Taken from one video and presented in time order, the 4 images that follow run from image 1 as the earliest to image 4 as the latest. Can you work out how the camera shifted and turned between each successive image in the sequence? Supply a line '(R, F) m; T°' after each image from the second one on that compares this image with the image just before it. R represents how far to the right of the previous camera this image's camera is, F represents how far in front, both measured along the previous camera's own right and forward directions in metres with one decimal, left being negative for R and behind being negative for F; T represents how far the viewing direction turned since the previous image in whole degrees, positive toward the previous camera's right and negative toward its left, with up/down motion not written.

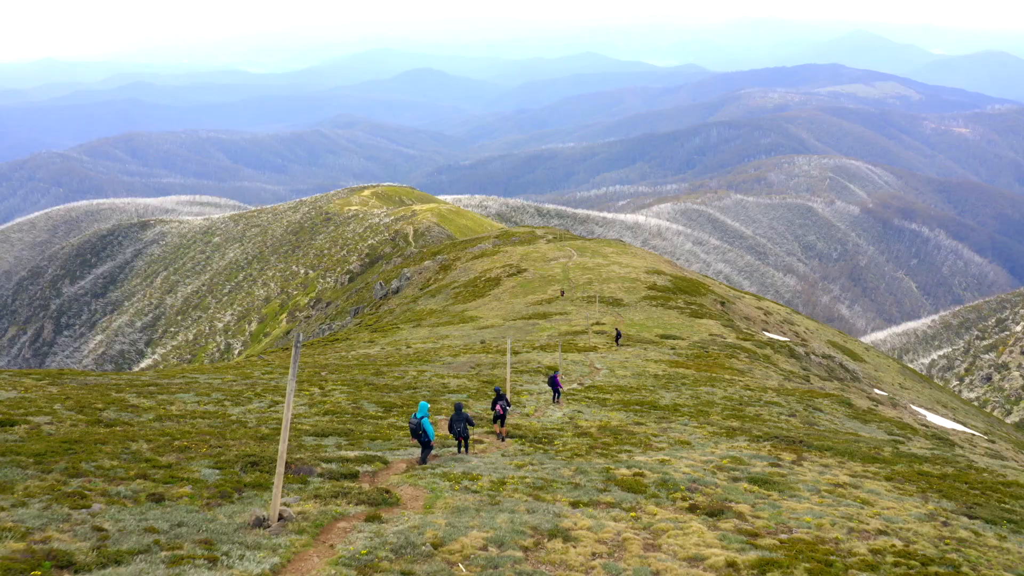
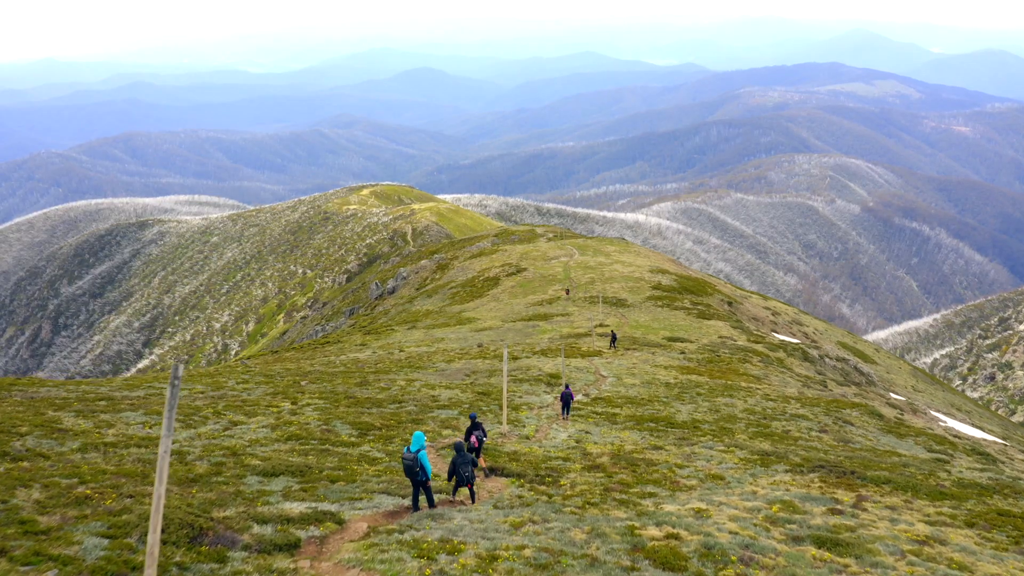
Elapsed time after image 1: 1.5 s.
(+0.1, +4.1) m; 0°
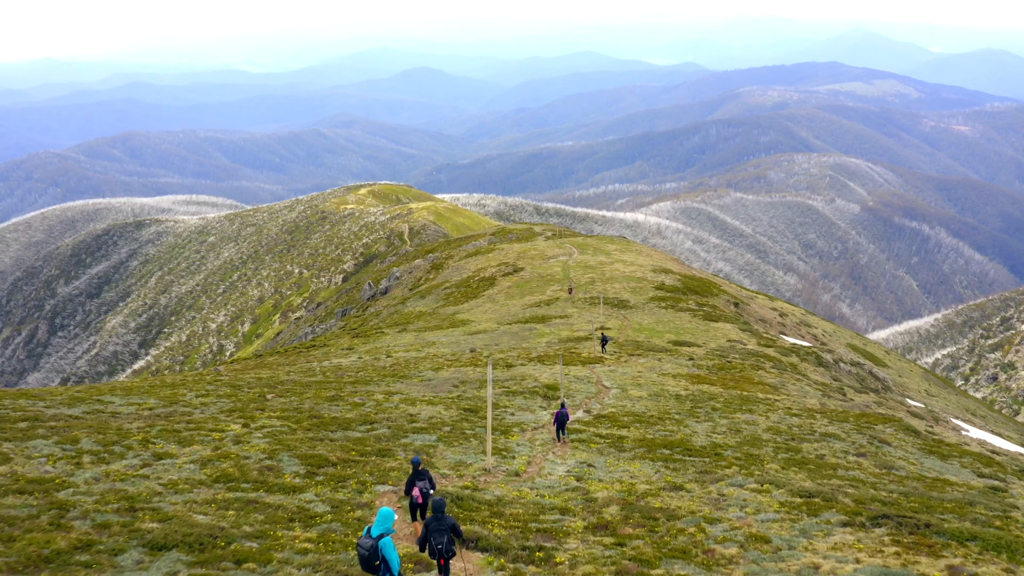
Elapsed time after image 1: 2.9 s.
(+0.5, +4.6) m; 0°
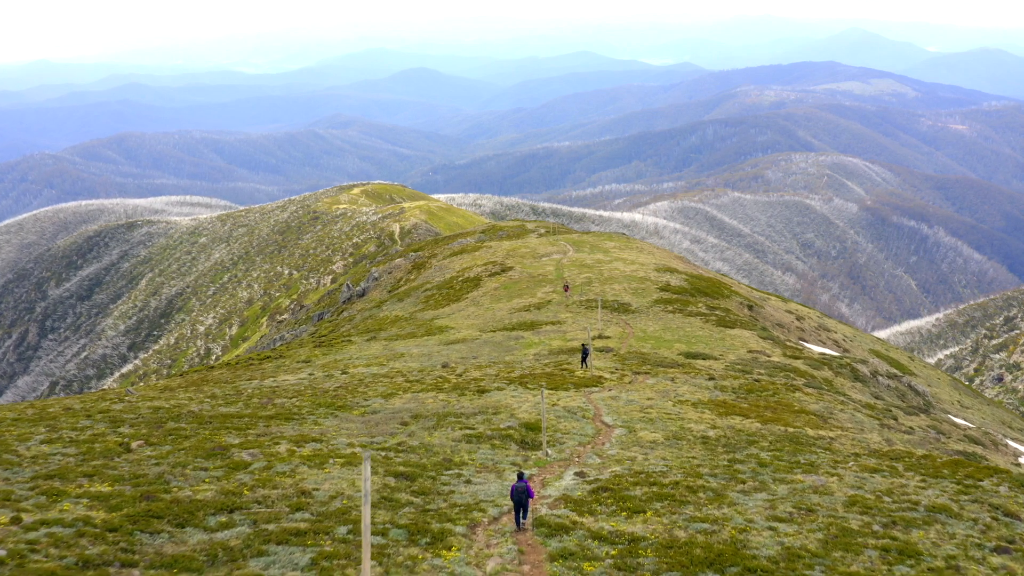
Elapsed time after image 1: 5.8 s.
(+1.6, +10.6) m; 0°
